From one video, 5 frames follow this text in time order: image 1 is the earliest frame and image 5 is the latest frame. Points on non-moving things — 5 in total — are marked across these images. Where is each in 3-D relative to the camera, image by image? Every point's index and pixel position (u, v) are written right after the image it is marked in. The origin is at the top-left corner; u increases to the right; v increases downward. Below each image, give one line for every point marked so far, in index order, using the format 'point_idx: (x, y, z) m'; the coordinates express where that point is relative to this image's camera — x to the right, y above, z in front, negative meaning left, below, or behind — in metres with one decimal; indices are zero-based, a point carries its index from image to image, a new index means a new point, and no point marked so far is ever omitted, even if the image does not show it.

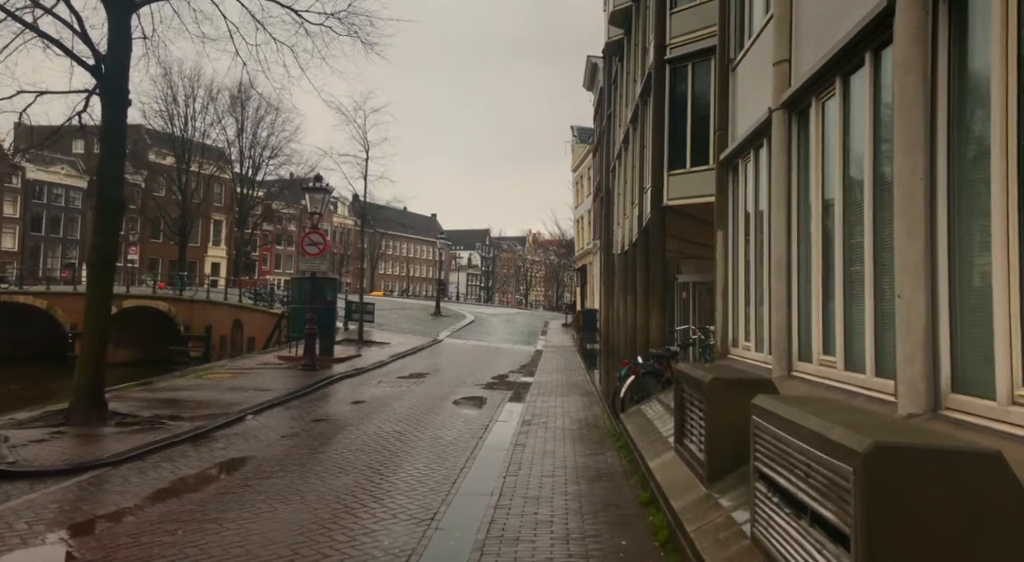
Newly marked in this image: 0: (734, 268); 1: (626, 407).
0: (+2.6, +0.2, +7.6) m
1: (+1.4, -1.6, +8.1) m
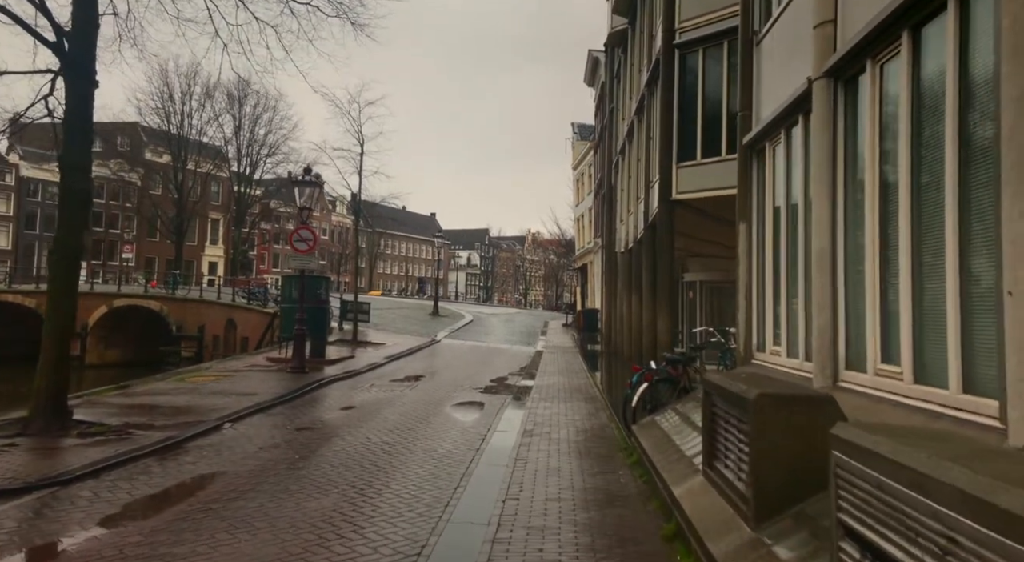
0: (+2.6, +0.2, +6.8) m
1: (+1.4, -1.5, +7.3) m
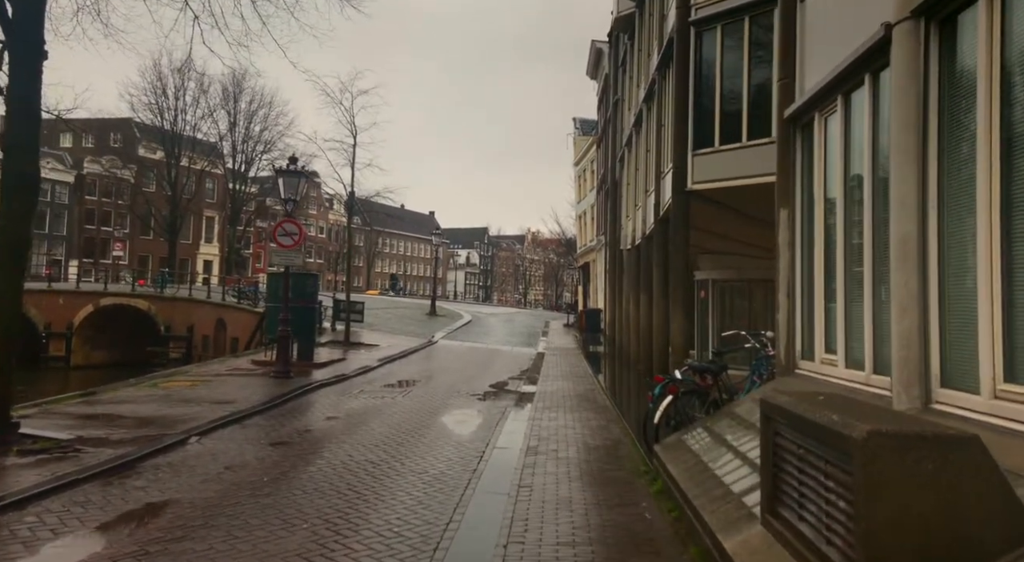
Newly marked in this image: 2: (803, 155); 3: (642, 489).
0: (+2.6, +0.2, +5.8) m
1: (+1.4, -1.5, +6.3) m
2: (+2.6, +1.1, +5.9) m
3: (+1.2, -1.8, +5.8) m
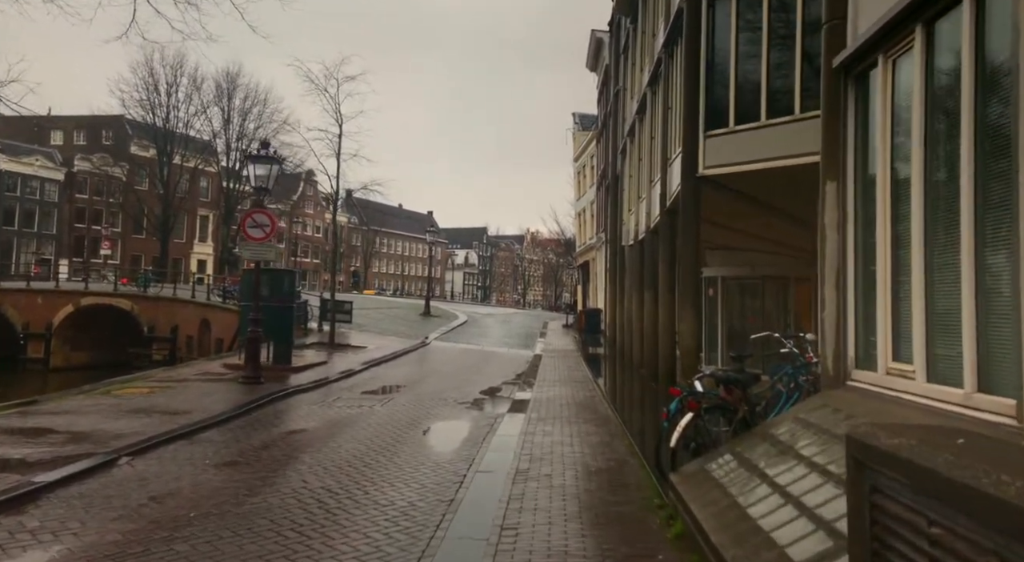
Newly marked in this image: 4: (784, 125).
0: (+2.5, +0.3, +4.6) m
1: (+1.3, -1.4, +5.1) m
2: (+2.5, +1.2, +4.8) m
3: (+1.0, -1.8, +4.6) m
4: (+4.0, +2.3, +9.8) m
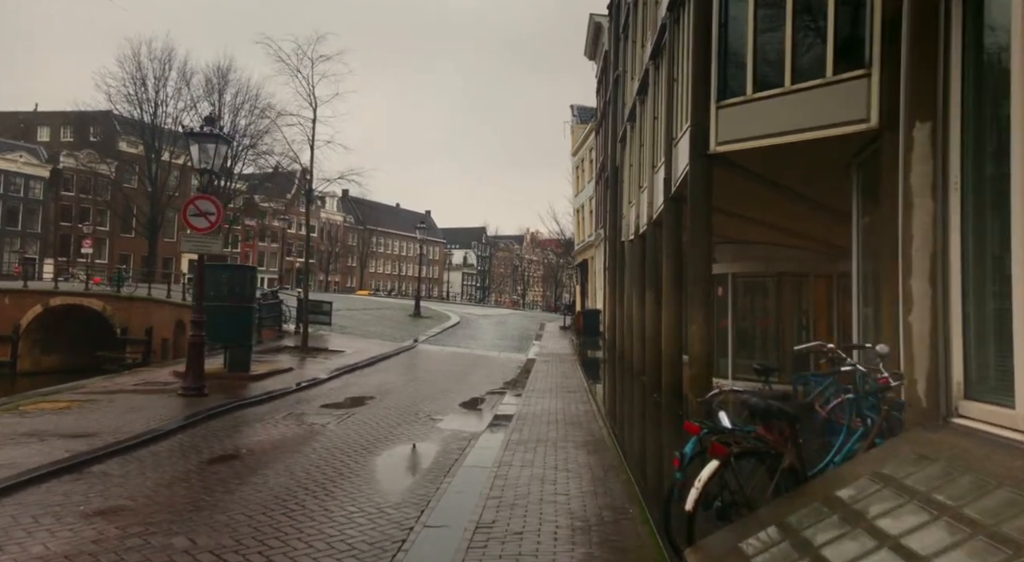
0: (+2.2, +0.4, +3.1) m
1: (+1.0, -1.3, +3.6) m
2: (+2.2, +1.3, +3.2) m
3: (+0.7, -1.7, +3.1) m
4: (+3.7, +2.4, +8.2) m
